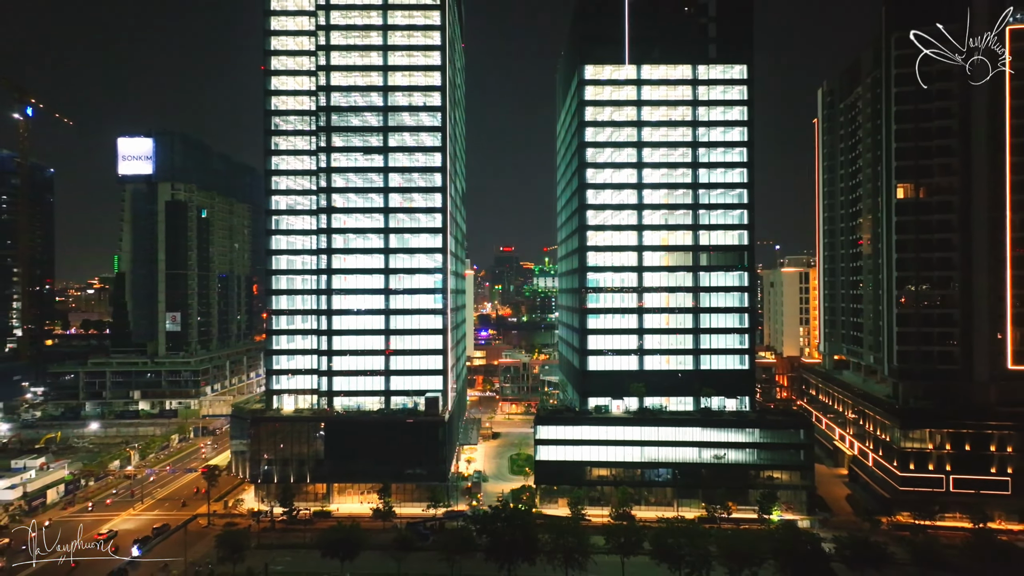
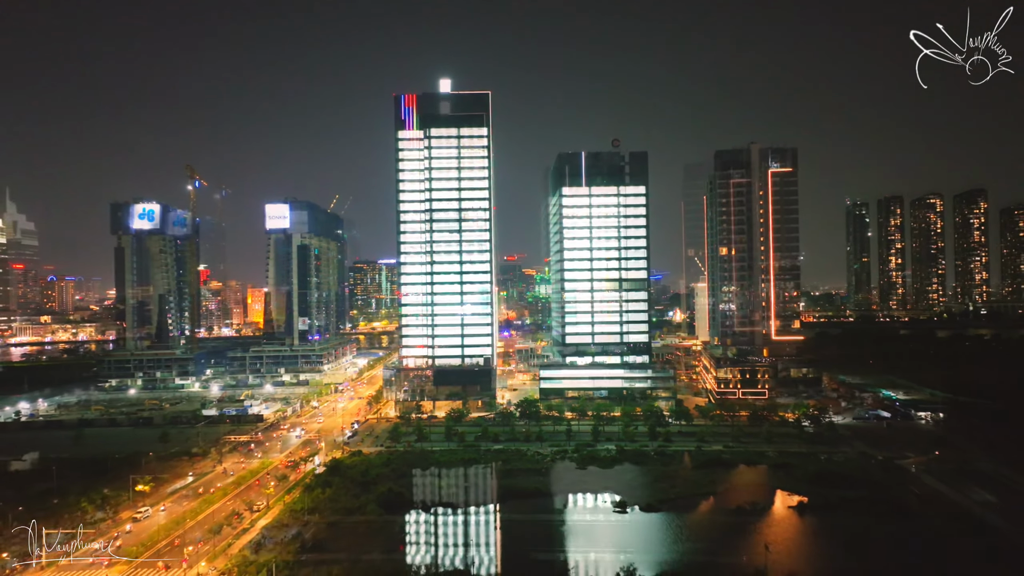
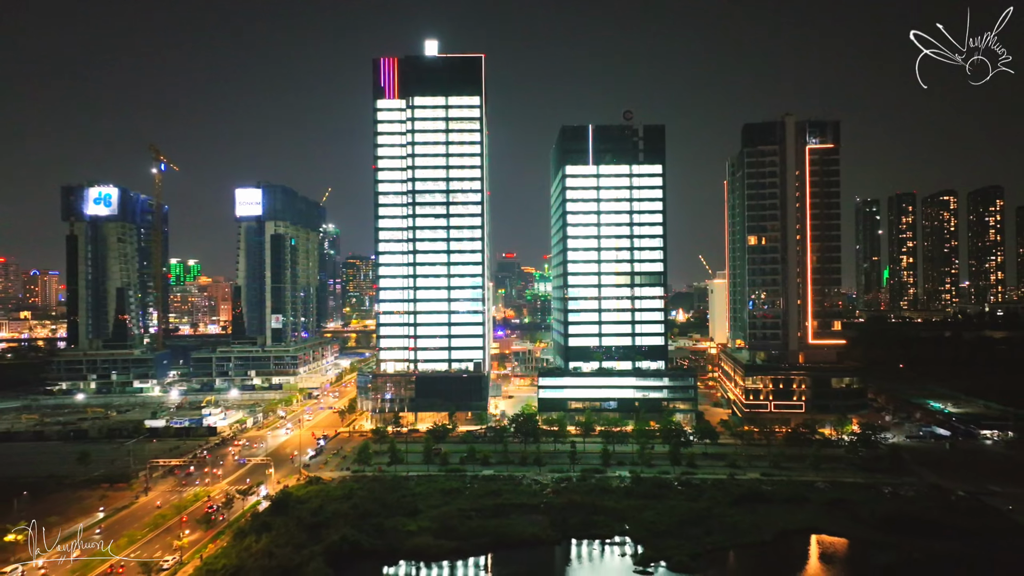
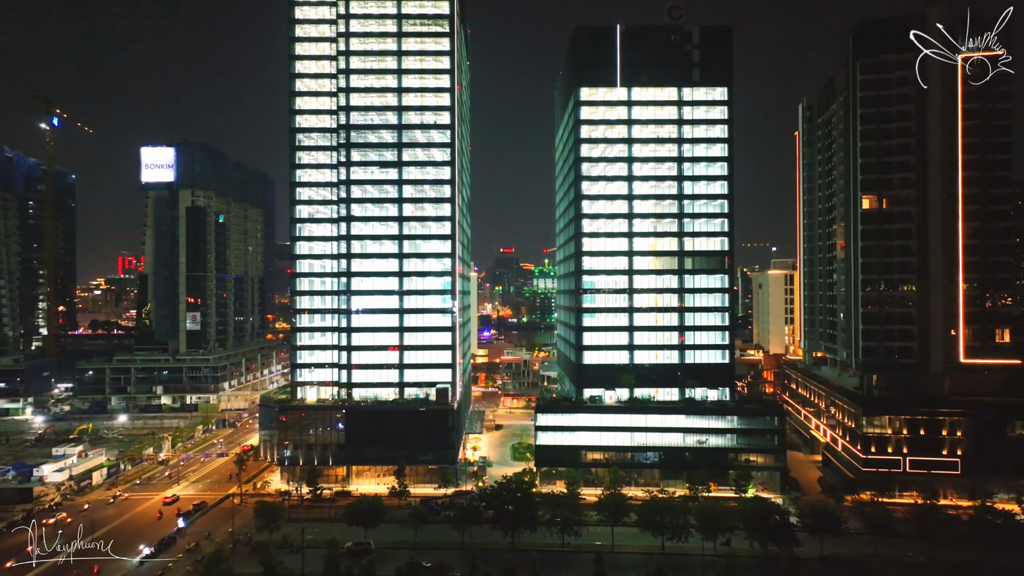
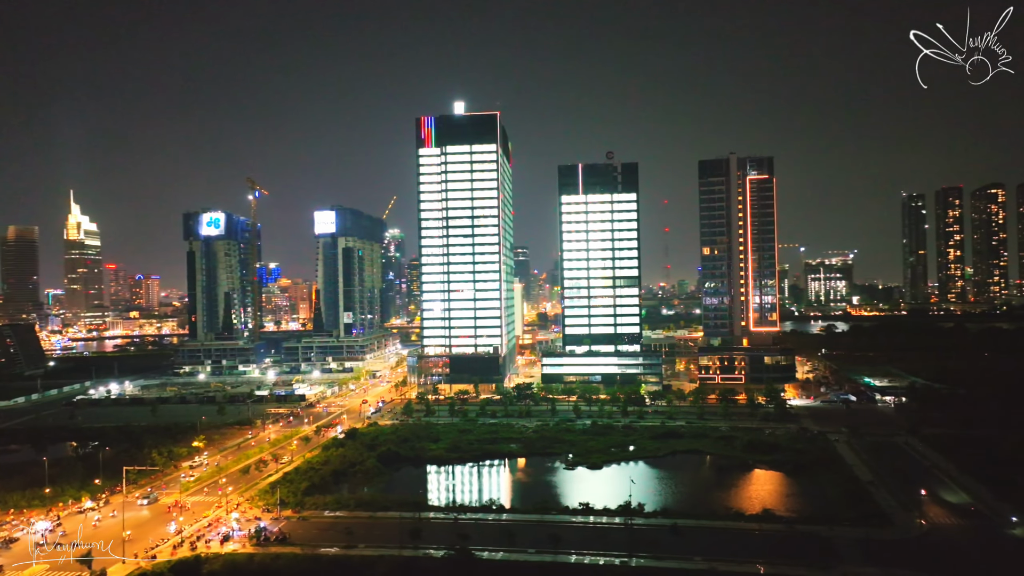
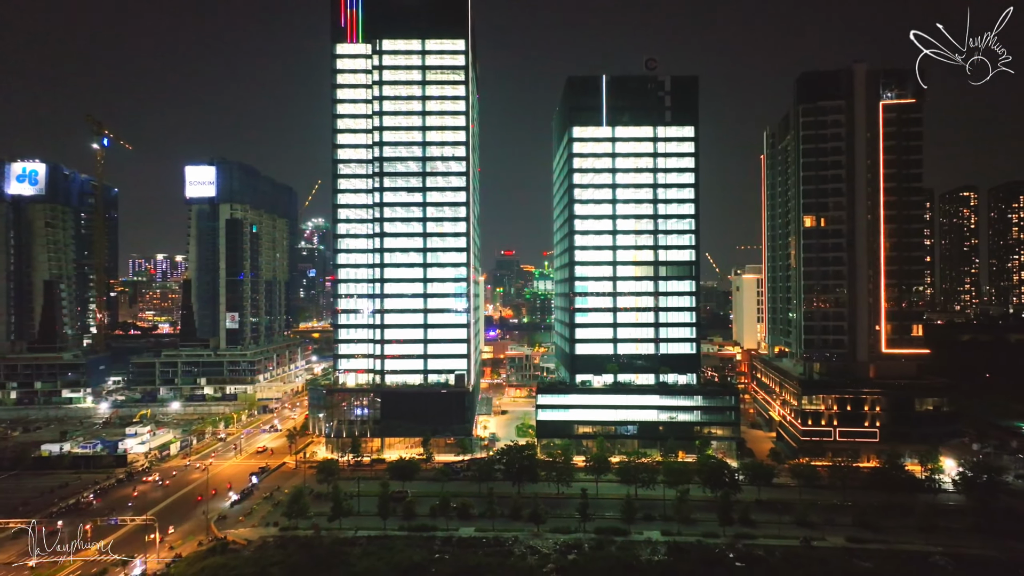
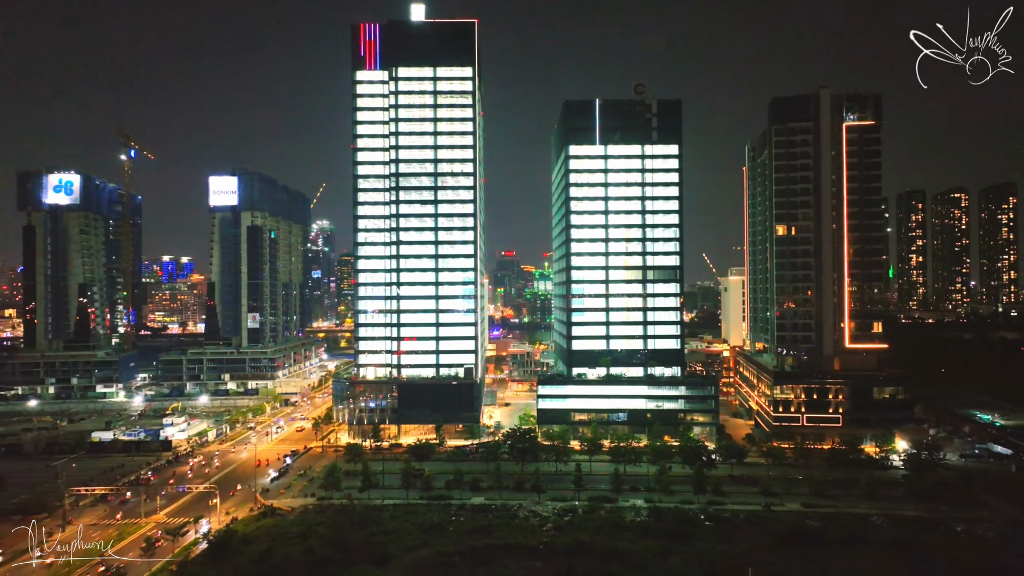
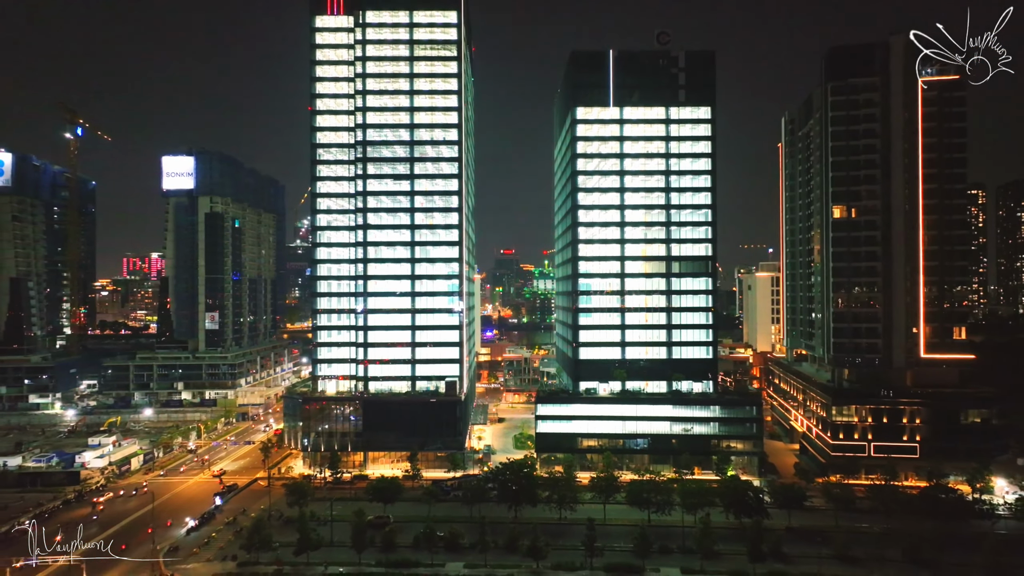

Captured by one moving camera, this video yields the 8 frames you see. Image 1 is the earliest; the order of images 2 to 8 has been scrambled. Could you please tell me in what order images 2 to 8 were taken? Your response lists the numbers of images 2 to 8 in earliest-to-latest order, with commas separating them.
4, 8, 6, 7, 3, 2, 5
